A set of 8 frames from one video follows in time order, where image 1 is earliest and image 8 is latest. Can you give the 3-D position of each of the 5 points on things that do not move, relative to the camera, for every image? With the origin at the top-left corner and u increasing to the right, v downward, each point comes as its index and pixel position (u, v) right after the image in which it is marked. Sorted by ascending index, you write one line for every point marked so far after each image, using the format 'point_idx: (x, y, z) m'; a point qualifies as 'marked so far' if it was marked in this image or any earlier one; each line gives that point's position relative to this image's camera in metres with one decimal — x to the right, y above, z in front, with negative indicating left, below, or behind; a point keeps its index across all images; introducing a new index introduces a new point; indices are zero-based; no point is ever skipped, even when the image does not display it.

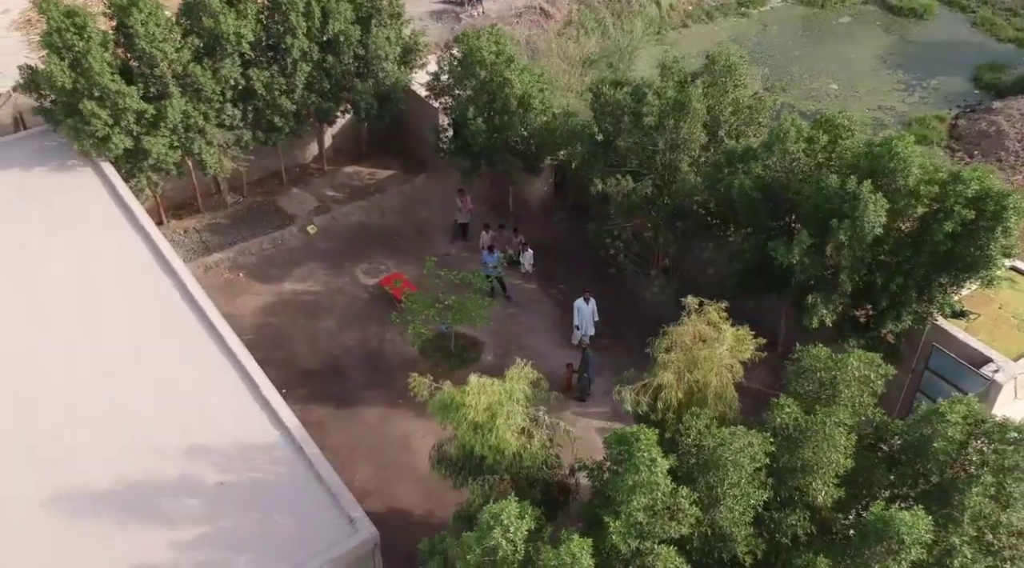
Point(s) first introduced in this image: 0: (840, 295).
0: (+4.8, -0.2, +14.3) m
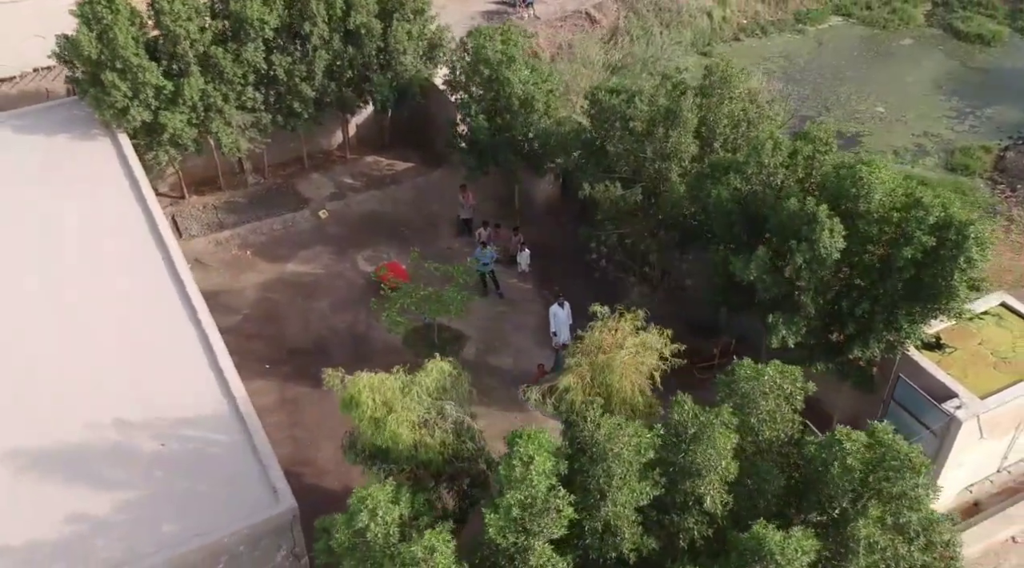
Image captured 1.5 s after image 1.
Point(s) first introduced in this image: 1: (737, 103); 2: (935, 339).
0: (+4.2, -0.5, +14.0) m
1: (+3.8, +3.0, +16.3) m
2: (+6.3, -0.8, +14.6) m
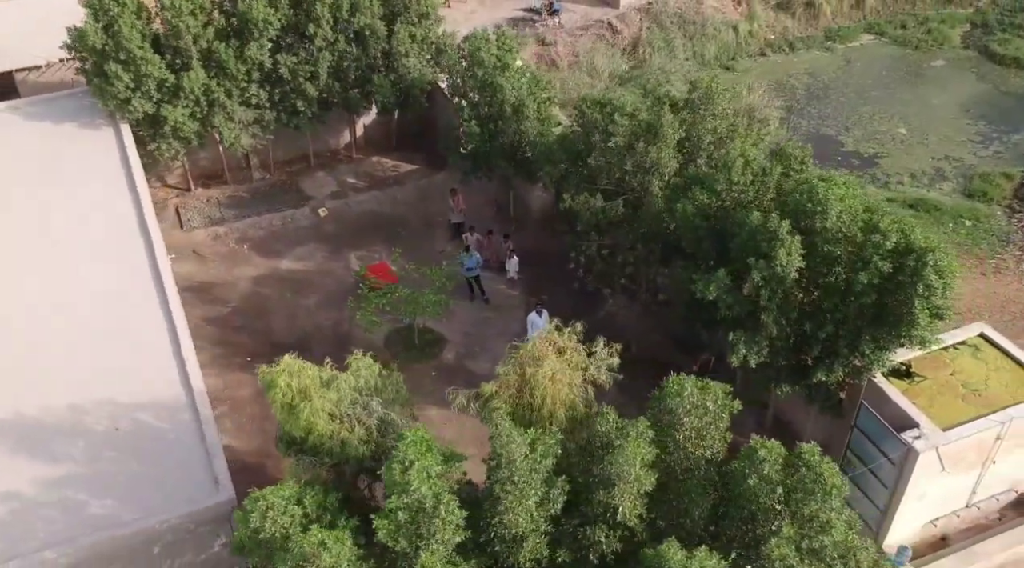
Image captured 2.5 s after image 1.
0: (+3.6, -0.7, +13.8) m
1: (+3.5, +2.8, +16.1) m
2: (+5.8, -1.2, +14.3) m
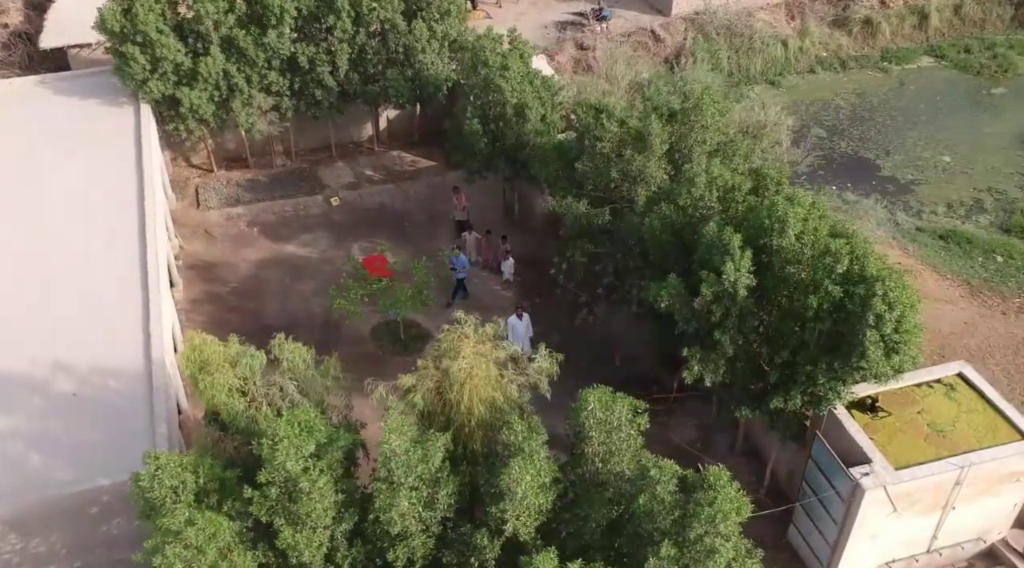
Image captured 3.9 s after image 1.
0: (+2.9, -1.0, +13.5) m
1: (+3.3, +2.5, +15.8) m
2: (+5.0, -1.6, +13.8) m
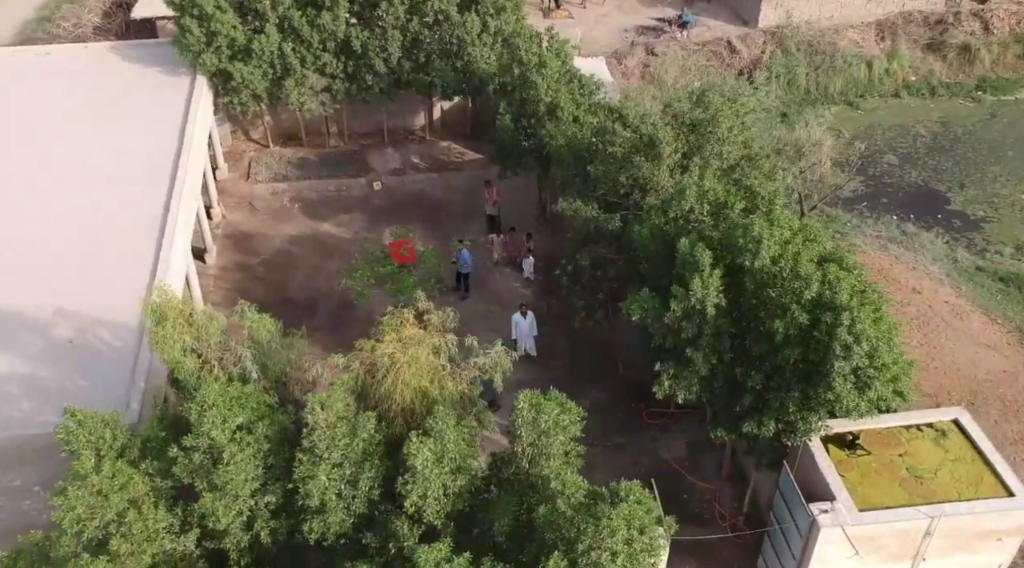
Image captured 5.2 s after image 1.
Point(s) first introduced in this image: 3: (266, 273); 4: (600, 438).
0: (+2.5, -1.2, +13.2) m
1: (+3.4, +2.2, +15.4) m
2: (+4.5, -2.0, +13.2) m
3: (-5.0, +0.2, +19.8) m
4: (+1.5, -2.6, +16.5) m
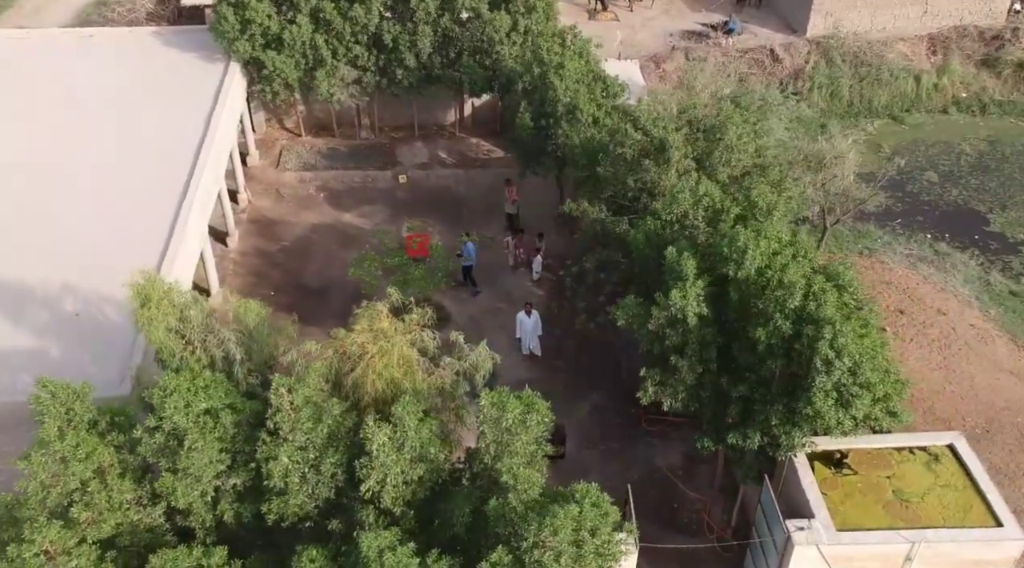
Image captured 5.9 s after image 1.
0: (+2.2, -1.3, +13.0) m
1: (+3.5, +2.1, +15.2) m
2: (+4.3, -2.2, +13.0) m
3: (-4.7, +0.5, +20.1) m
4: (+1.4, -2.7, +16.4) m
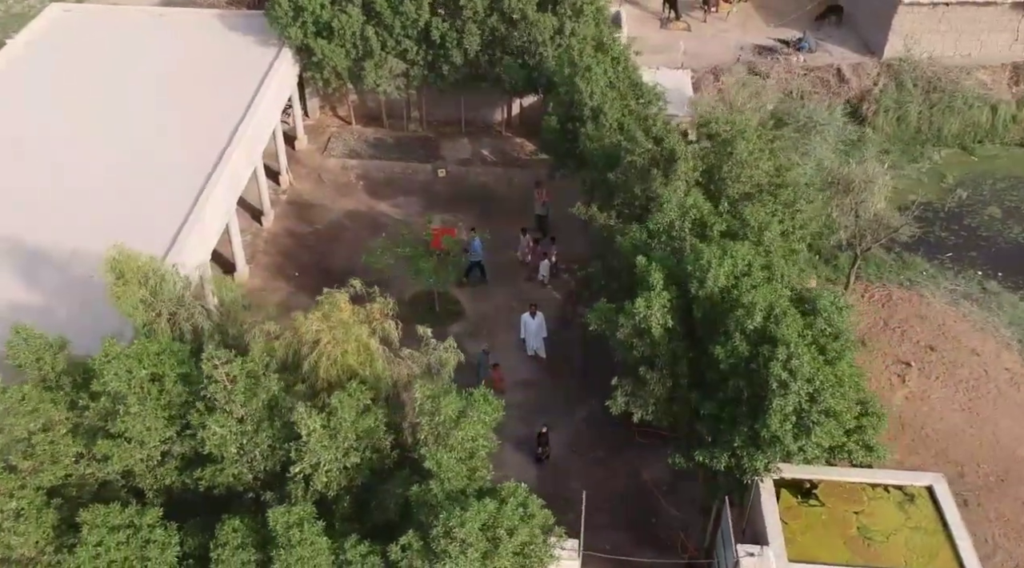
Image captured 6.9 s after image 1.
0: (+1.8, -1.4, +12.9) m
1: (+3.6, +1.8, +14.9) m
2: (+3.7, -2.5, +12.6) m
3: (-4.2, +0.9, +20.6) m
4: (+1.2, -2.8, +16.3) m
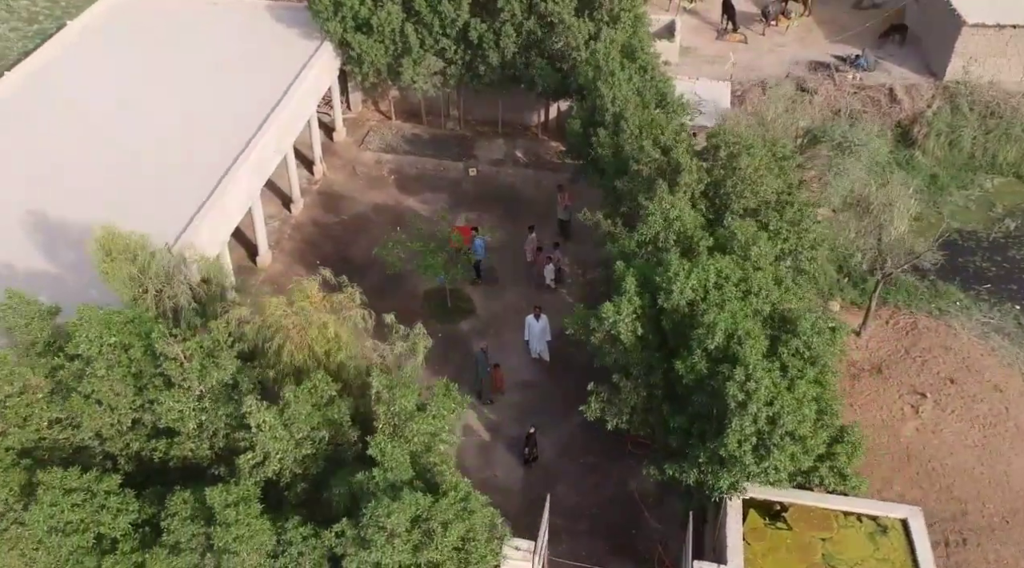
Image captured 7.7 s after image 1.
0: (+1.4, -1.5, +12.8) m
1: (+3.6, +1.5, +14.7) m
2: (+3.3, -2.8, +12.3) m
3: (-3.7, +1.1, +21.0) m
4: (+1.1, -2.8, +16.2) m
